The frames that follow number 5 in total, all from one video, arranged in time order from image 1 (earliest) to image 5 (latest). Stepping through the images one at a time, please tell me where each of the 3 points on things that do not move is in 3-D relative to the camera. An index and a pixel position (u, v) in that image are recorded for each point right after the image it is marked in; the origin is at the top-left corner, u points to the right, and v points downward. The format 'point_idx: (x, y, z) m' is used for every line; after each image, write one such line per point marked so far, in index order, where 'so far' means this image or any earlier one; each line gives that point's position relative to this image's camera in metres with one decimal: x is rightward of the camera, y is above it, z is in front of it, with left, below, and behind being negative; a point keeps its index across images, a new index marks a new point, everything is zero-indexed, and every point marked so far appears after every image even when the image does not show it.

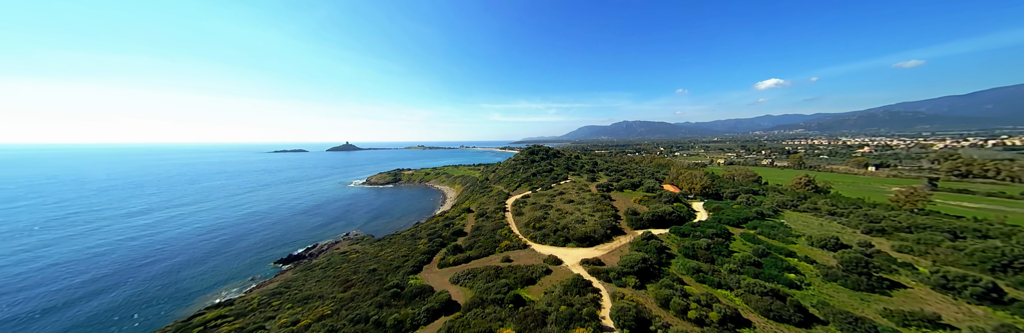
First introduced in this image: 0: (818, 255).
0: (+22.0, -6.4, +15.8) m
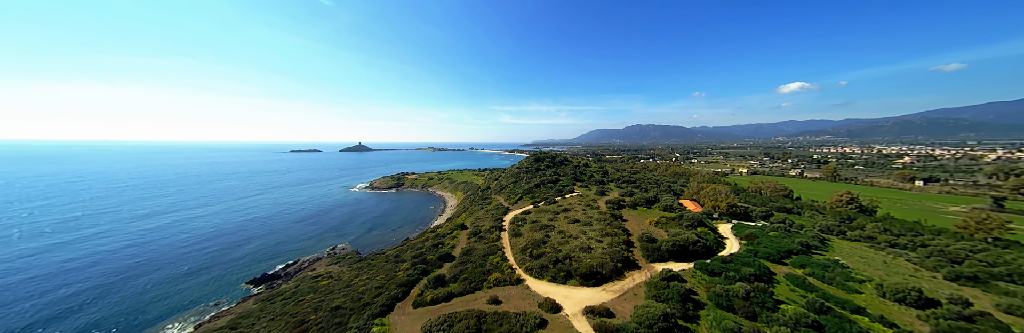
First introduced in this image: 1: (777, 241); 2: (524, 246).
0: (+21.3, -8.2, +12.1) m
1: (+23.7, -6.7, +19.6) m
2: (+1.1, -7.1, +19.5) m
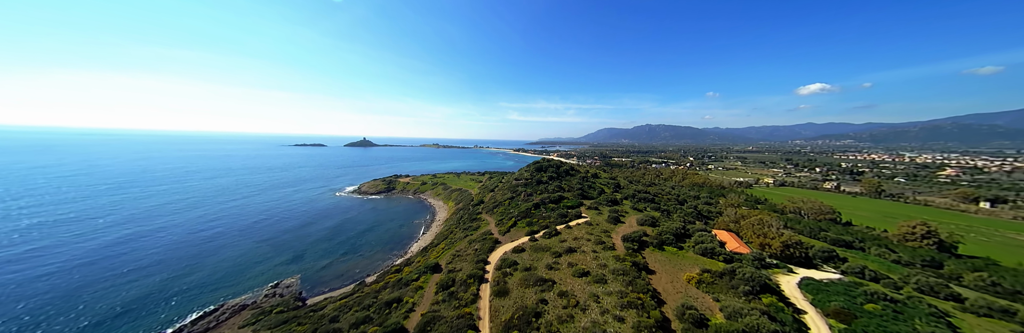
0: (+19.8, -11.1, +5.6) m
1: (+22.4, -9.6, +13.0) m
2: (-0.2, -9.5, +13.4) m
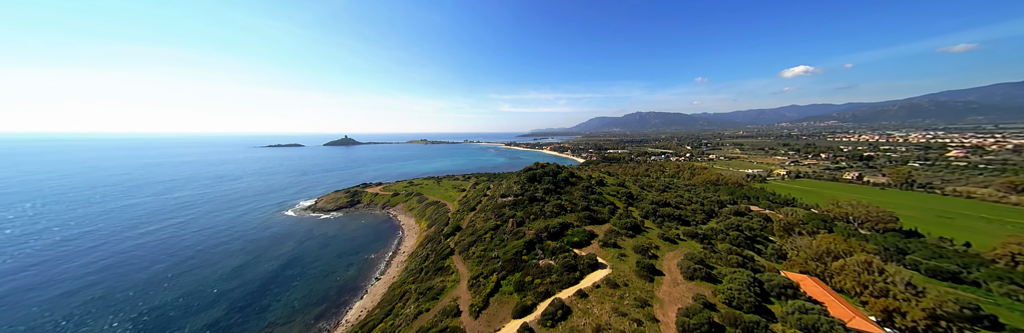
0: (+19.1, -13.5, -3.2) m
1: (+21.4, -11.6, +4.2) m
2: (-1.2, -12.3, +4.0) m
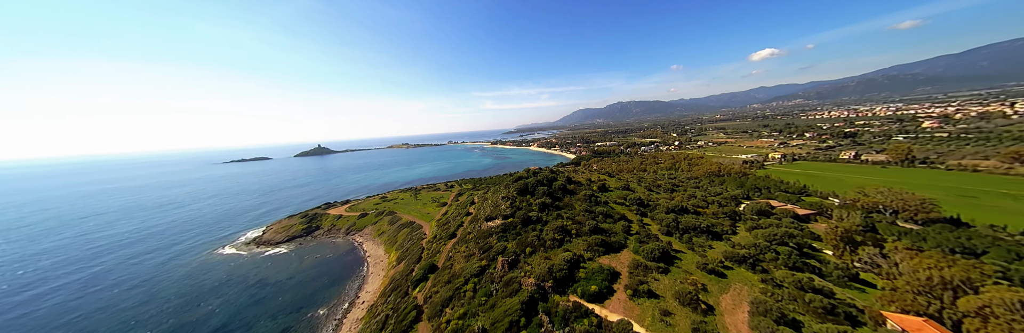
0: (+20.2, -14.1, -8.9) m
1: (+22.0, -12.0, -1.5) m
2: (-0.5, -14.4, -2.9) m
